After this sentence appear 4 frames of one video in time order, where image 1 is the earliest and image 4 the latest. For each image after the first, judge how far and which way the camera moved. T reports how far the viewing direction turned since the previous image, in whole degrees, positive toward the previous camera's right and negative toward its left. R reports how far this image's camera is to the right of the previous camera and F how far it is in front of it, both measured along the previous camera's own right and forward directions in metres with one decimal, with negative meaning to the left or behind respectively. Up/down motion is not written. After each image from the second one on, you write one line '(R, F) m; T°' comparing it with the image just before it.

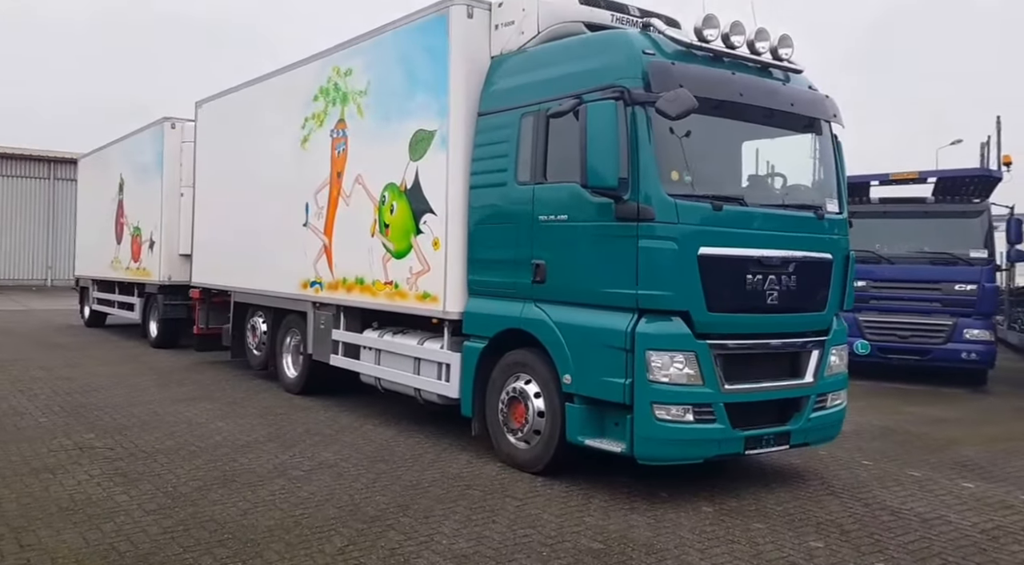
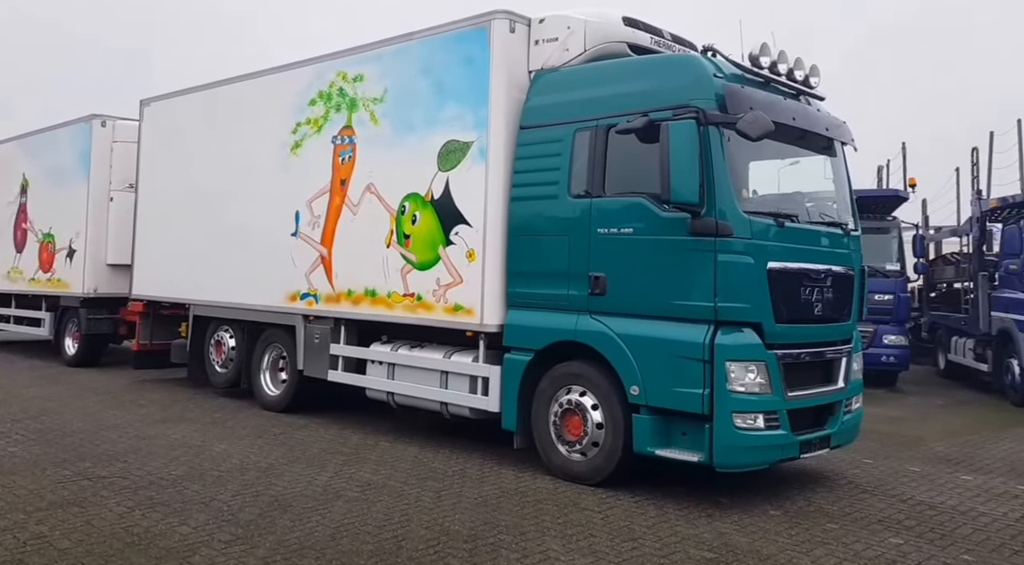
(-1.6, +0.1) m; +11°
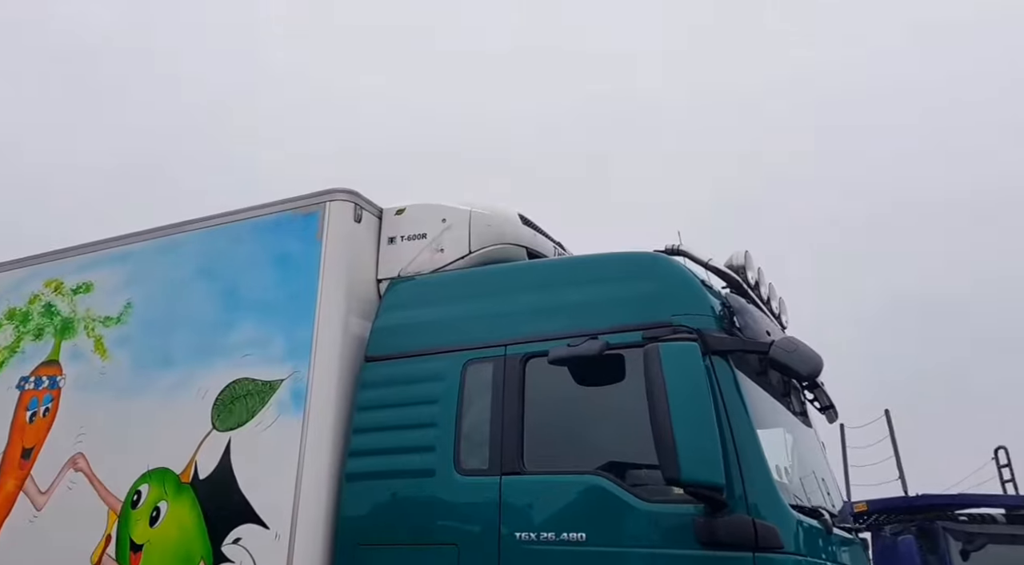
(-0.4, +2.6) m; +18°
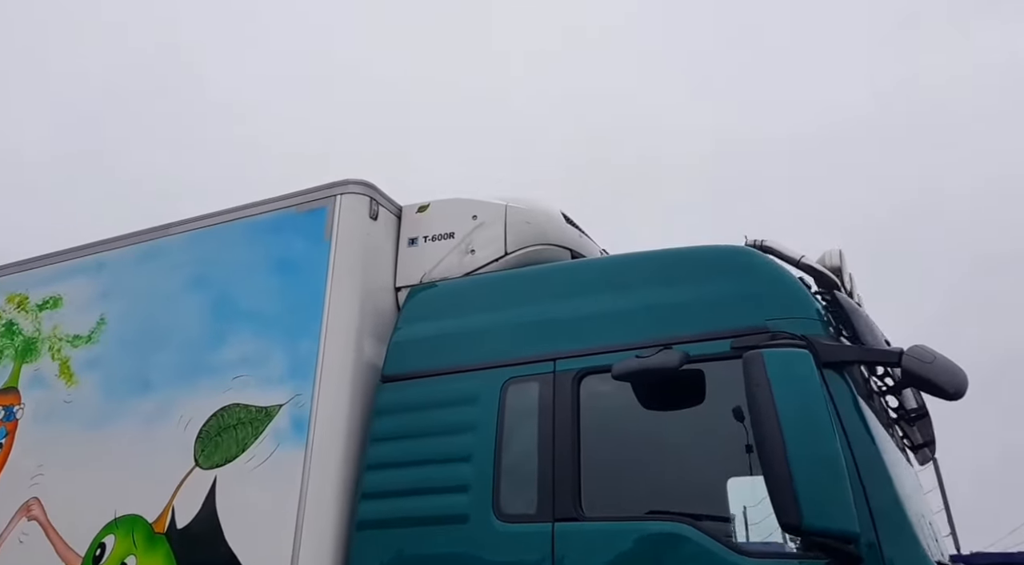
(-0.2, +0.7) m; 0°
